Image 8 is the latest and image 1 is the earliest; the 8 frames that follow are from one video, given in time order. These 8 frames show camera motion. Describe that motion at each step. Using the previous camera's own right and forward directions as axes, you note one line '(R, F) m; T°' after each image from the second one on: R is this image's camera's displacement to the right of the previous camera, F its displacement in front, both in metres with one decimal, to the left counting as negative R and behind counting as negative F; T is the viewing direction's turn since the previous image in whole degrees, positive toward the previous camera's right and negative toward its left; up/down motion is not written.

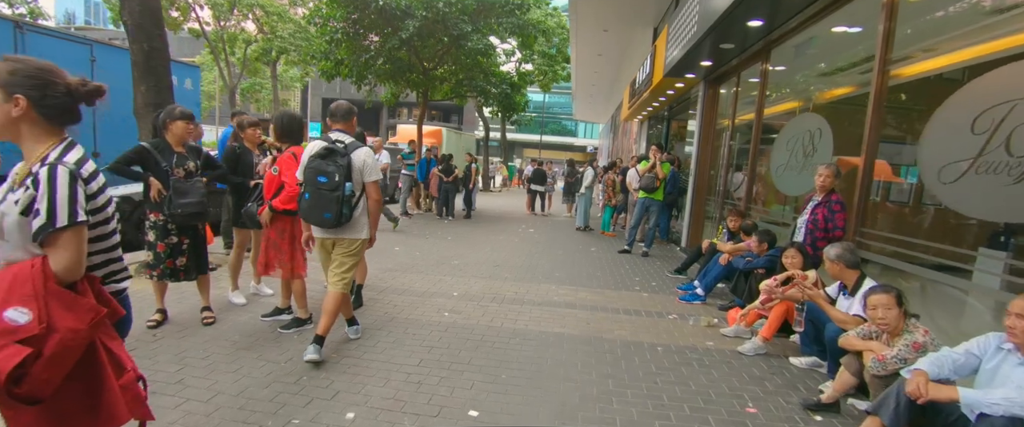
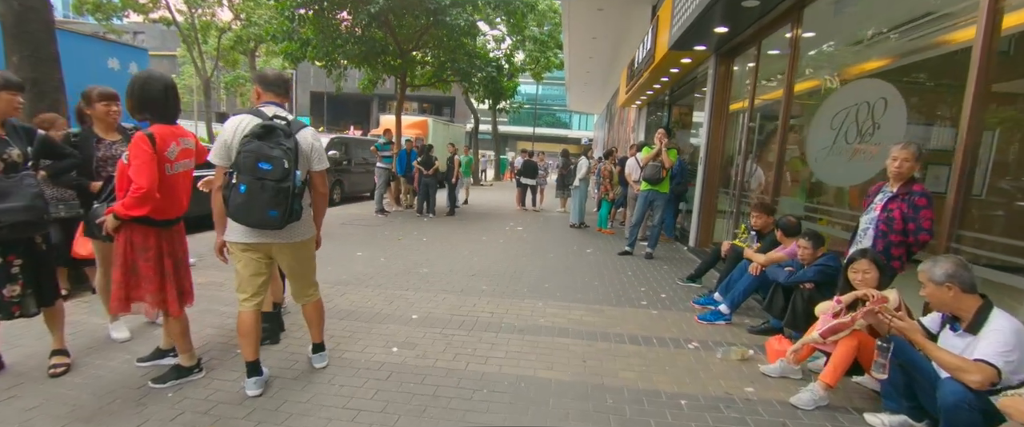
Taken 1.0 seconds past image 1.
(+0.2, +1.2) m; +1°
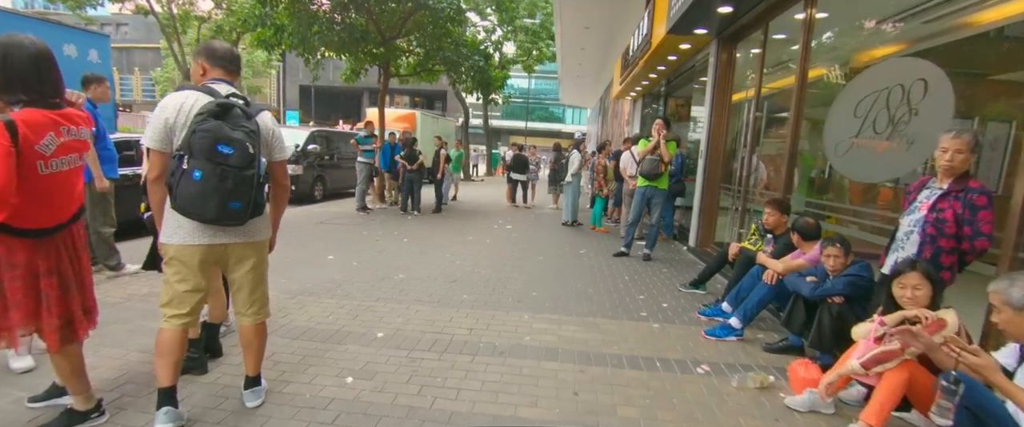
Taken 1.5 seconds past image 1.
(+0.1, +0.6) m; +1°
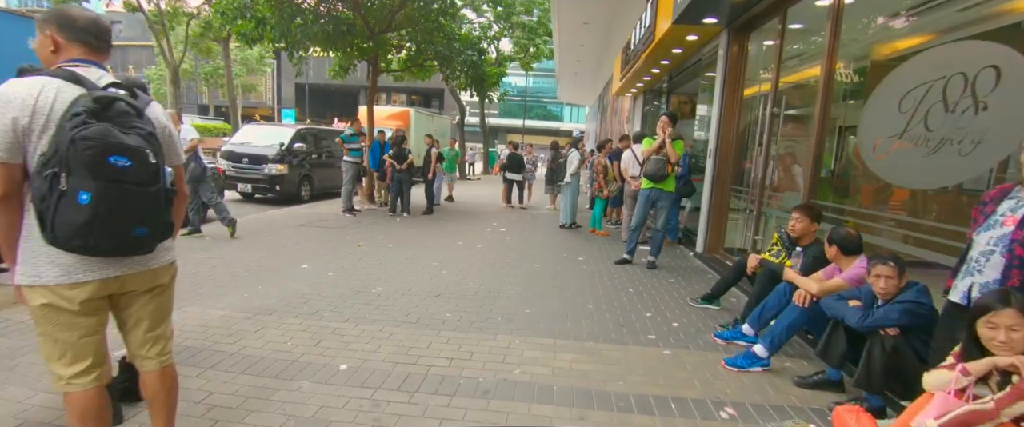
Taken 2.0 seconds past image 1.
(+0.1, +0.6) m; 0°
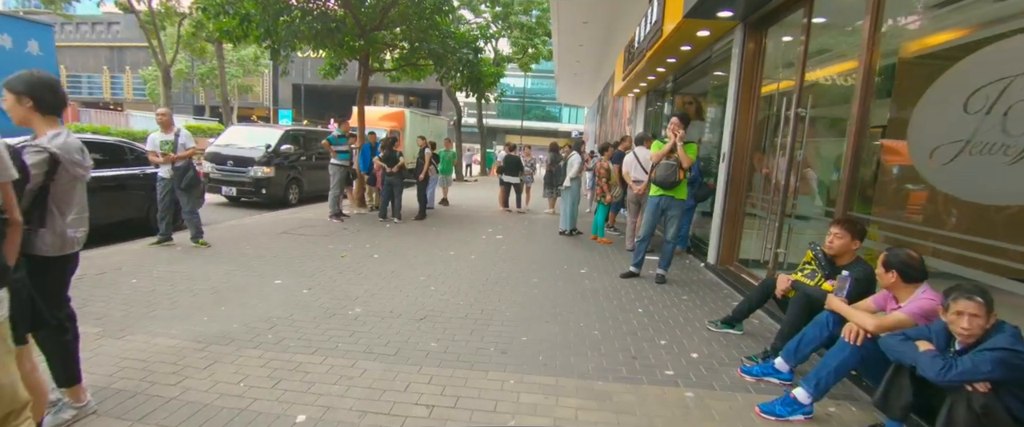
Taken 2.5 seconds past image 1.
(0.0, +0.5) m; 0°
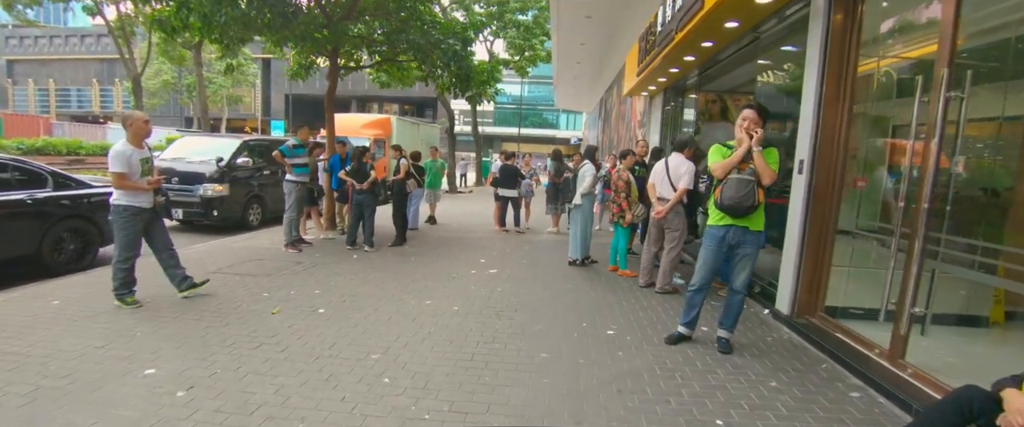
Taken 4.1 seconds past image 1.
(0.0, +1.8) m; 0°
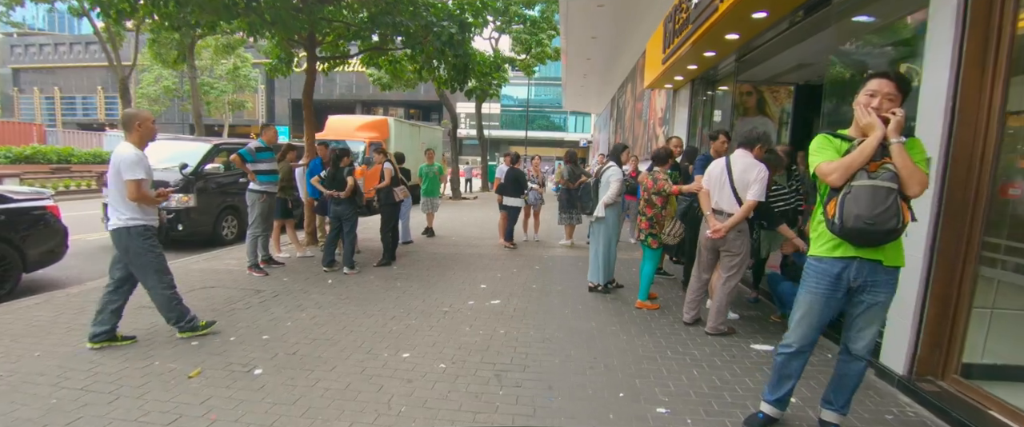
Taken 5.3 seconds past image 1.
(0.0, +1.3) m; -1°
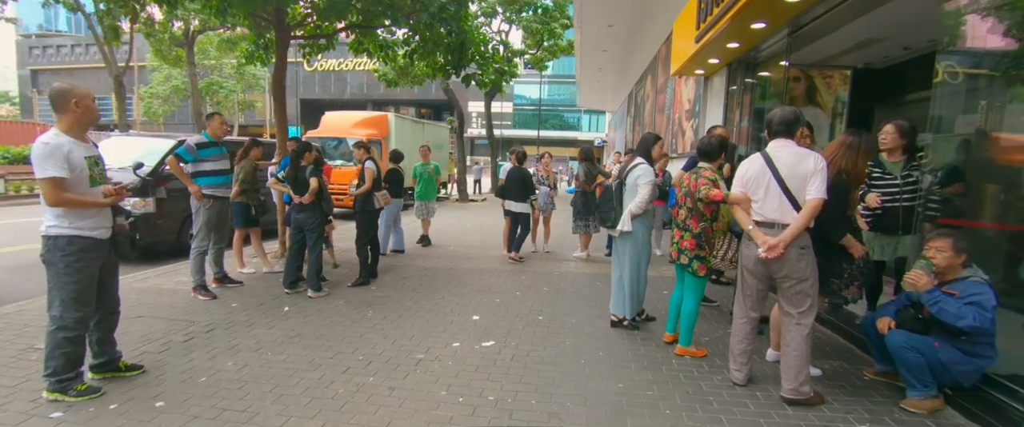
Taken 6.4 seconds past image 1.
(+0.1, +1.3) m; -2°
